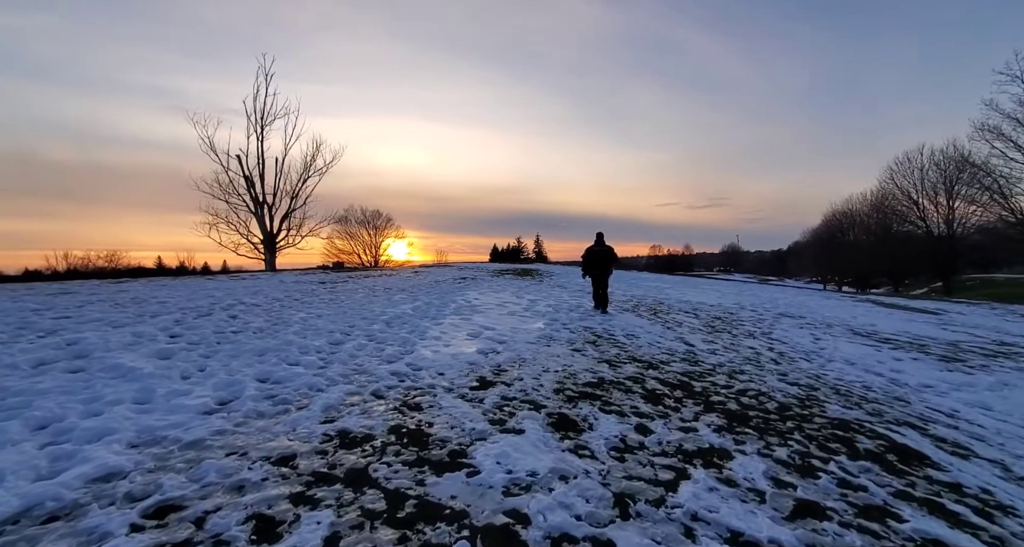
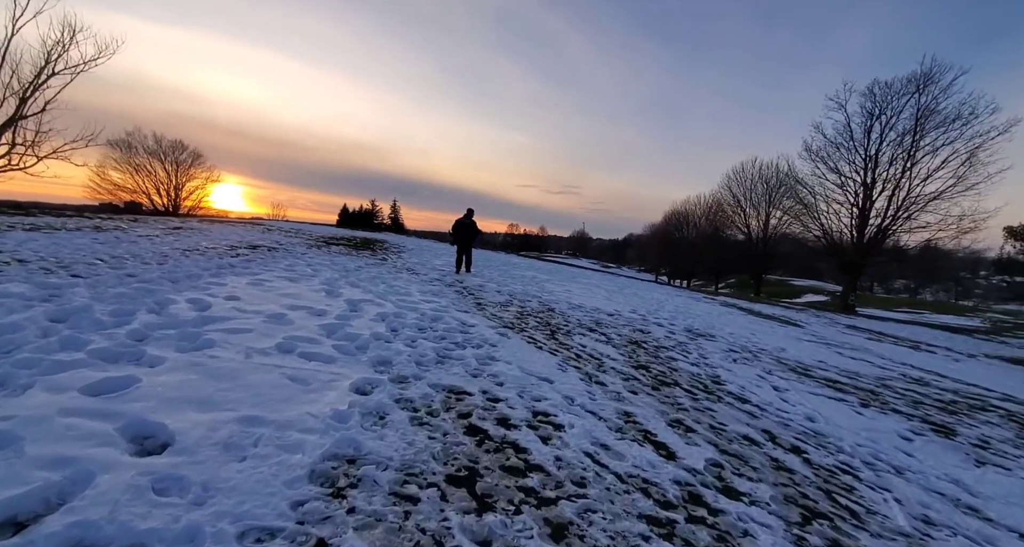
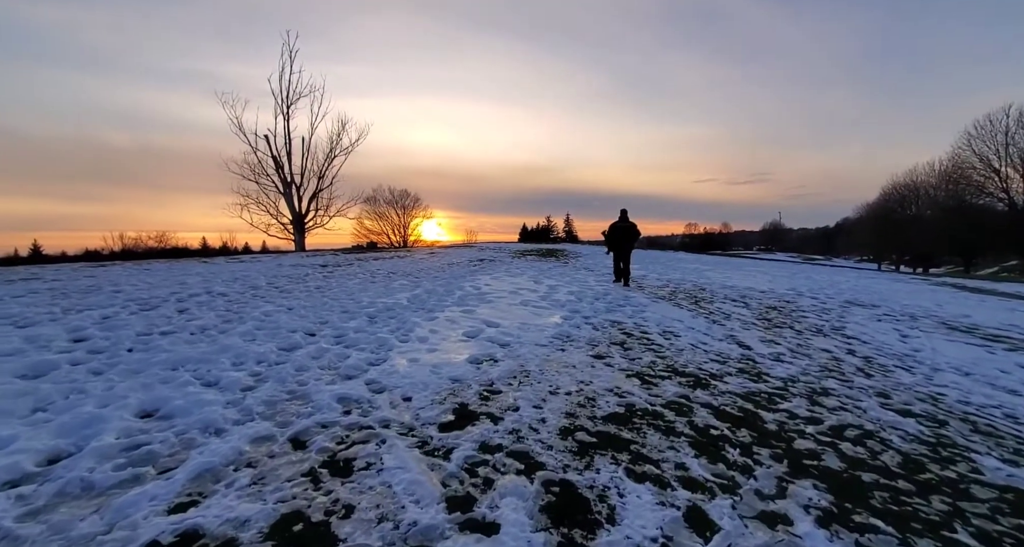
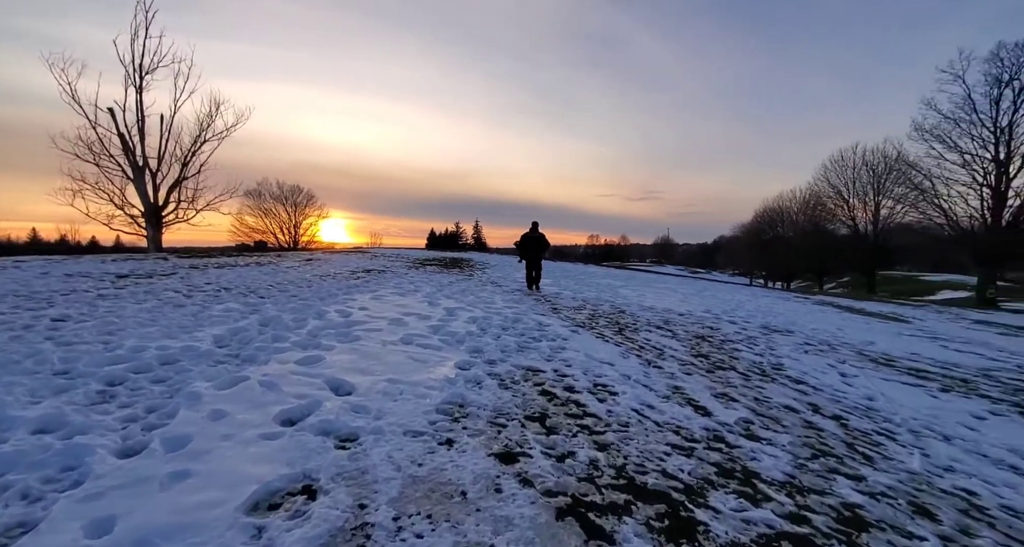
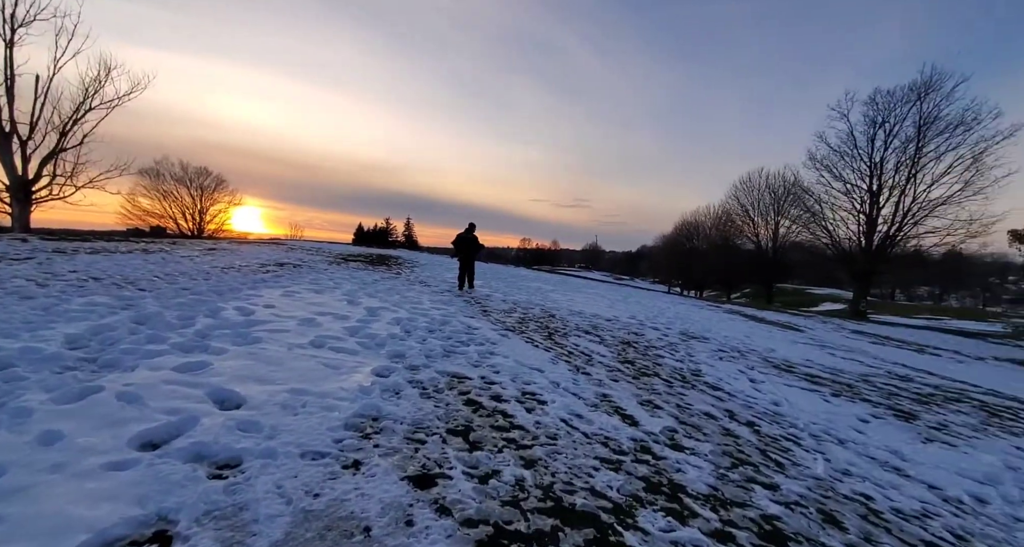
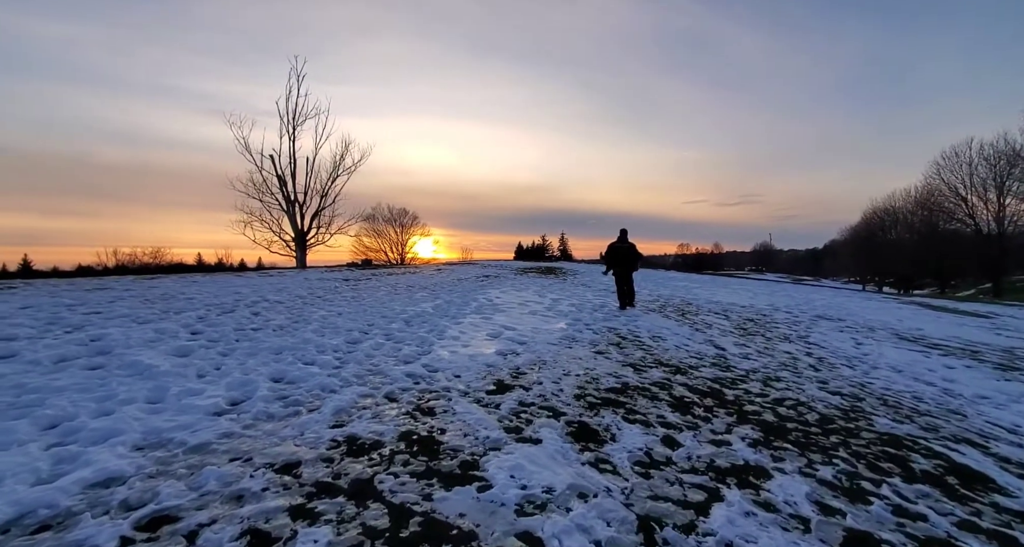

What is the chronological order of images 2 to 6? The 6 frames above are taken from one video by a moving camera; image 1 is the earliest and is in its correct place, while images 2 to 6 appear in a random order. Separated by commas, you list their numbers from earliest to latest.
6, 3, 4, 5, 2
